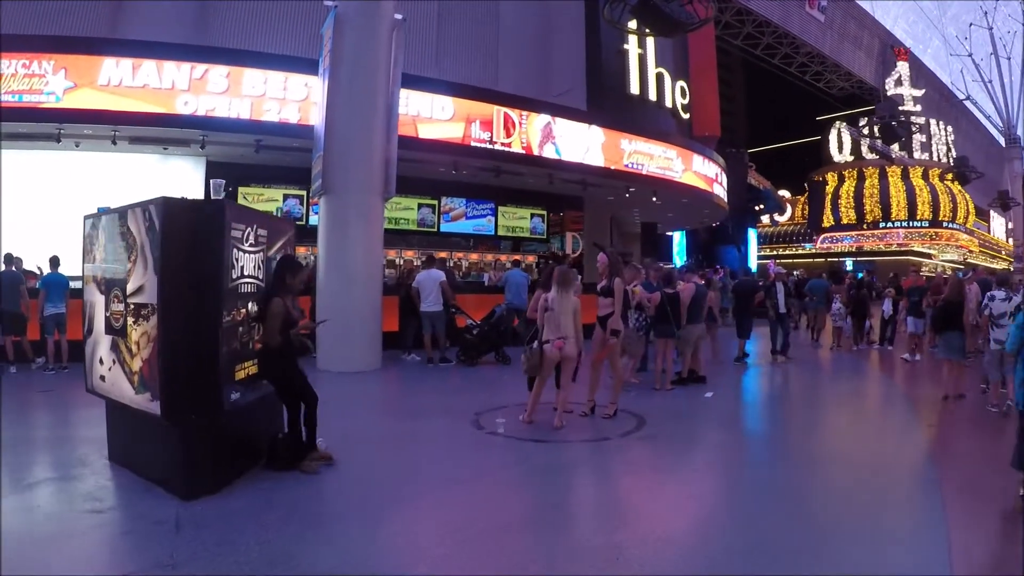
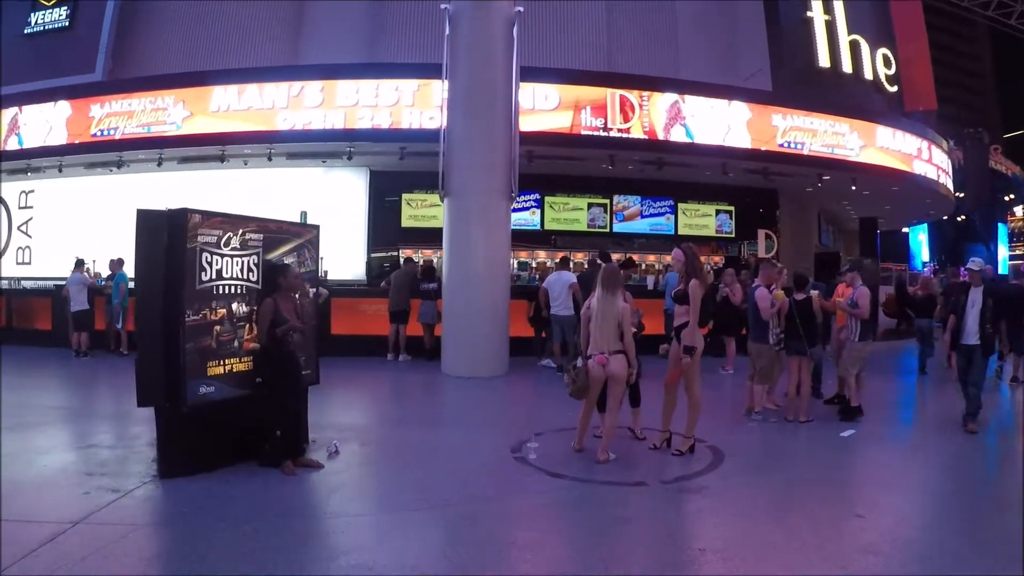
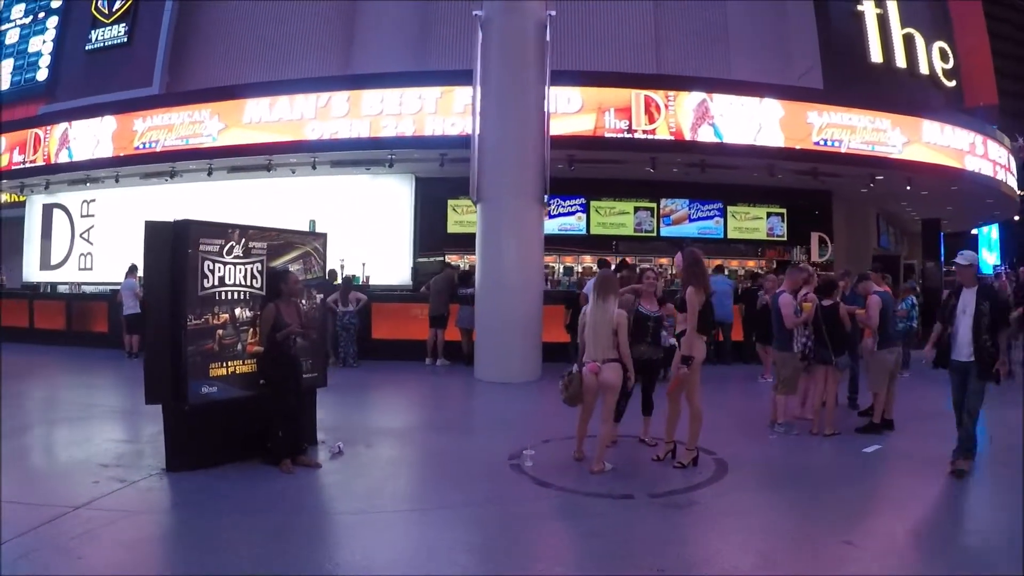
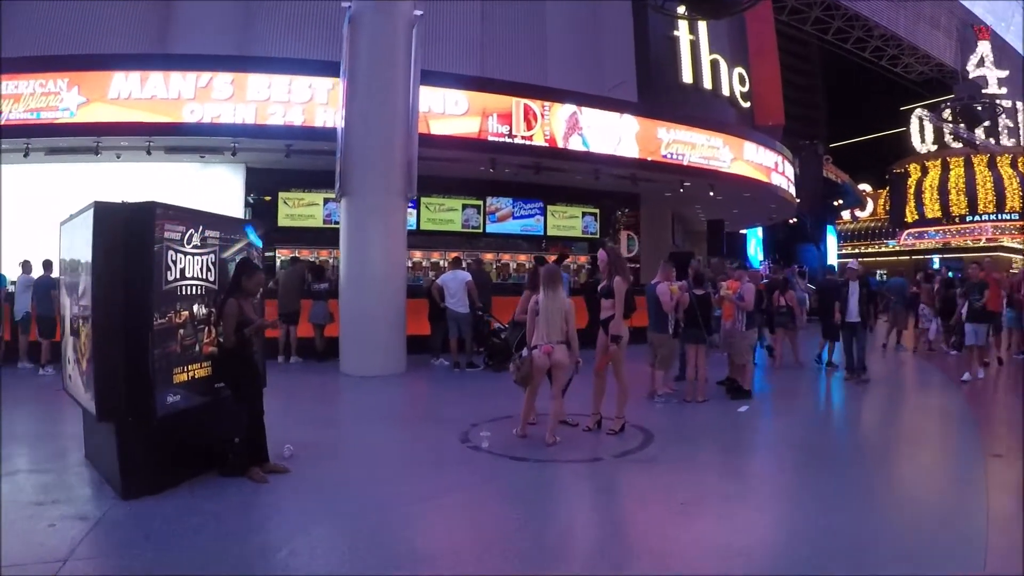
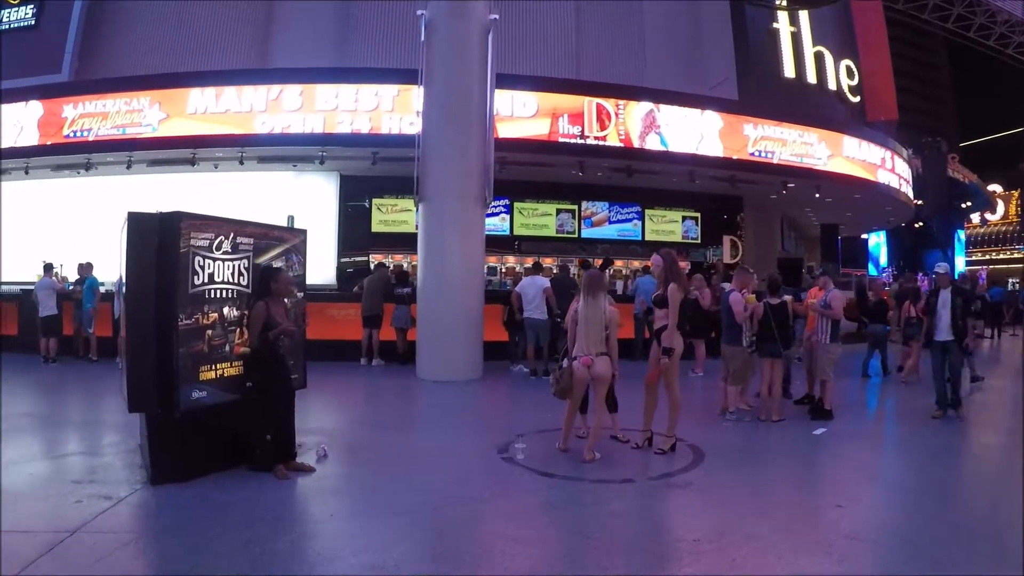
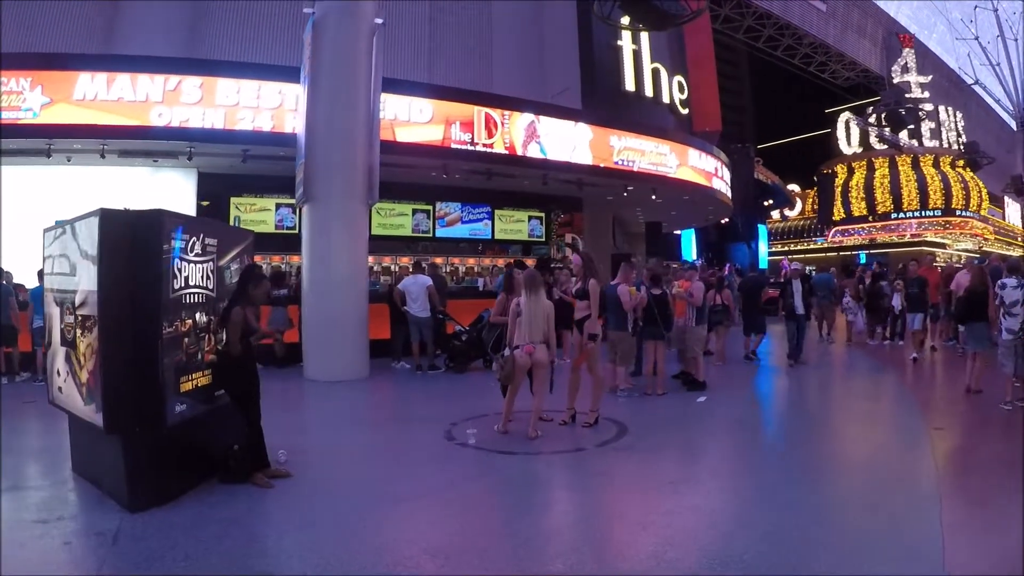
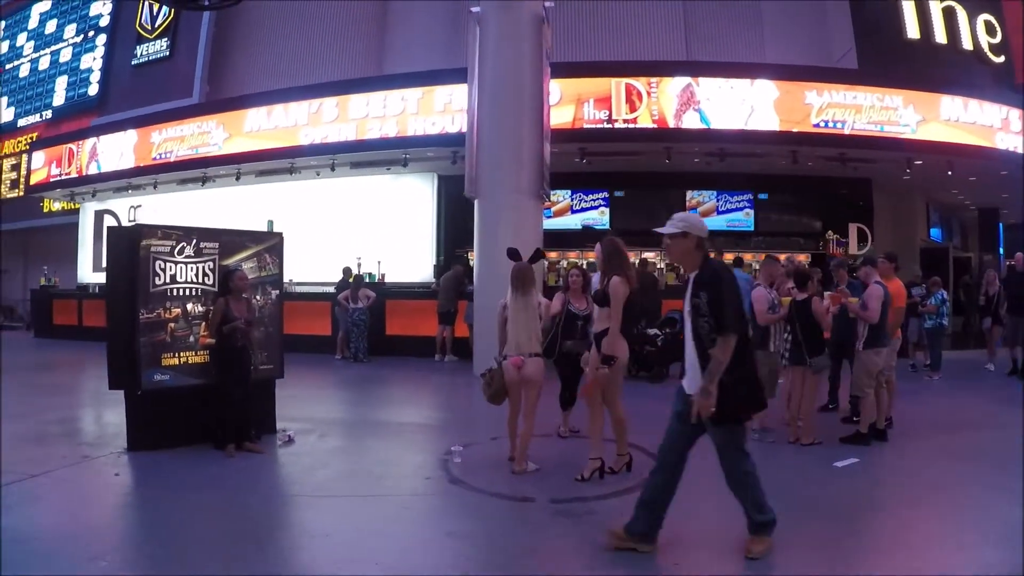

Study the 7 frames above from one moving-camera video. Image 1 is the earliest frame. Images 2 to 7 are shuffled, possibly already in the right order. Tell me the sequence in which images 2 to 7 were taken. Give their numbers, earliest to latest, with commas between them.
6, 4, 5, 2, 3, 7
